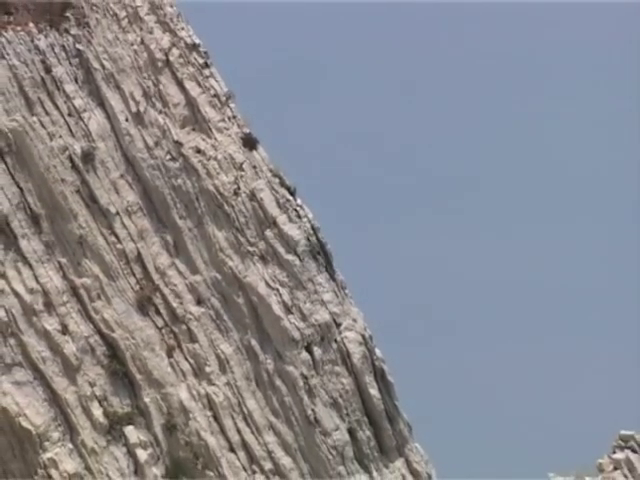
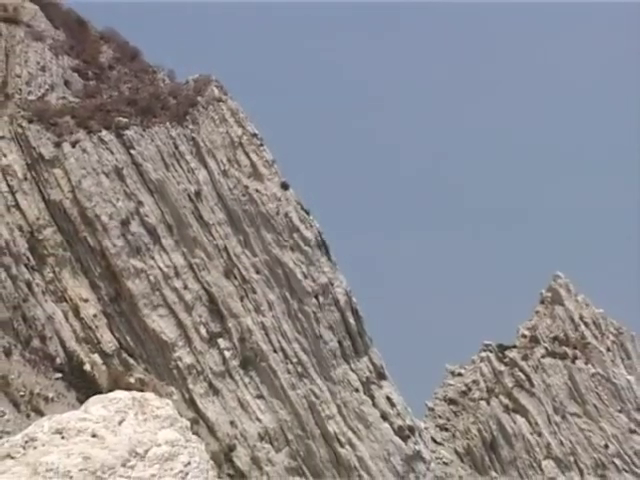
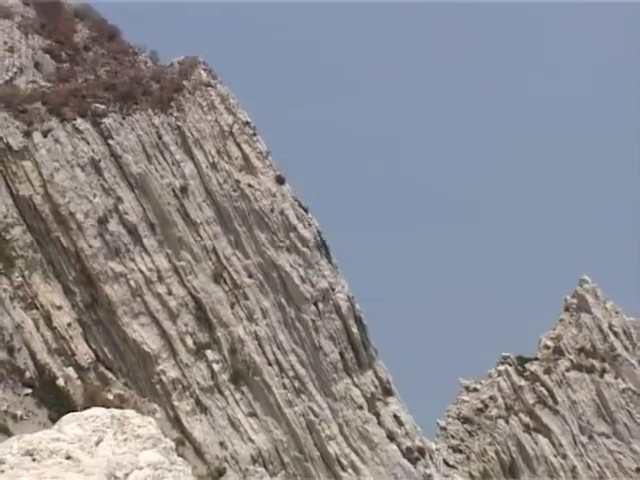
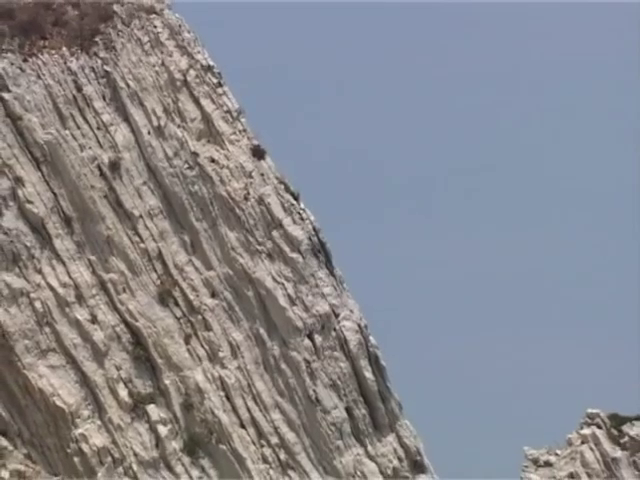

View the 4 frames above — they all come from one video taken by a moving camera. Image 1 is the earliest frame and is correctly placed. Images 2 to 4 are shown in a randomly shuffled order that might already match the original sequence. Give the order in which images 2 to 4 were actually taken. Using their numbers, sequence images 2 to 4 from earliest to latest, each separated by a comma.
4, 3, 2
